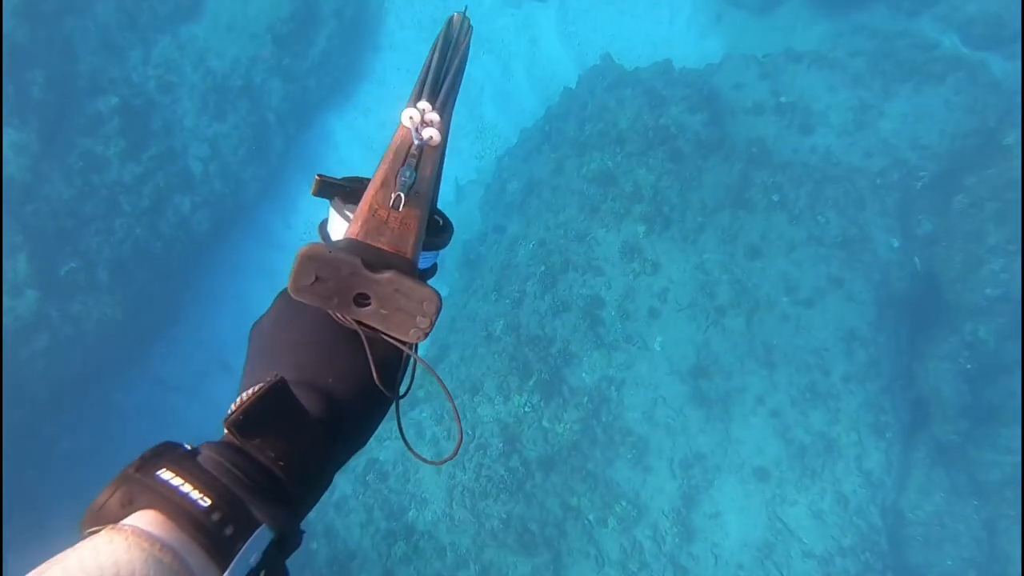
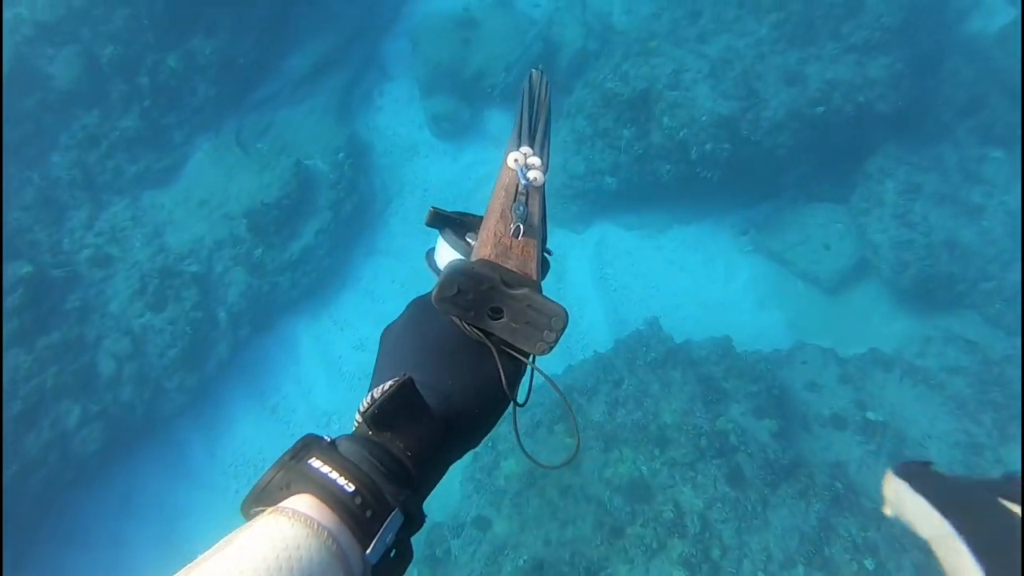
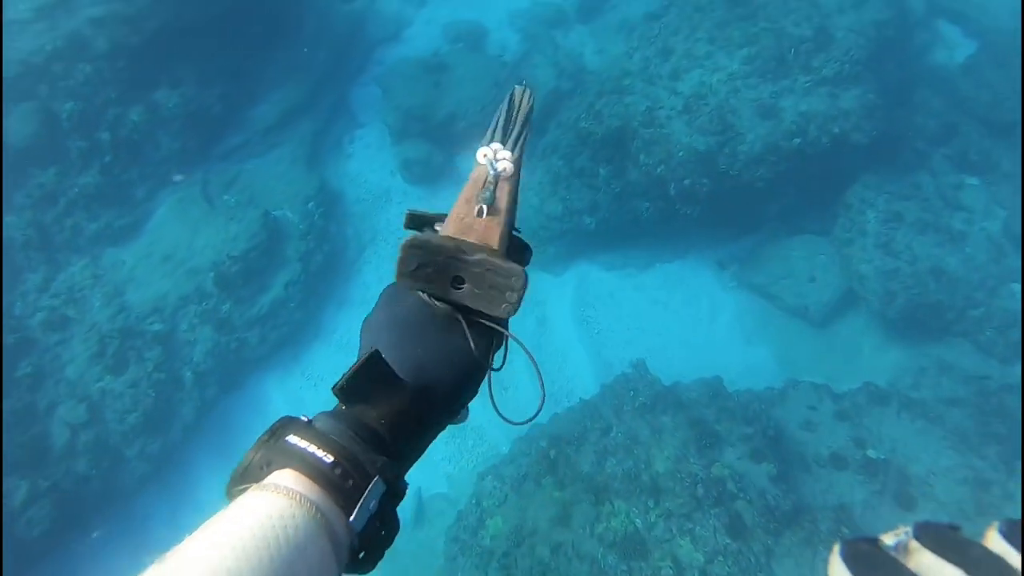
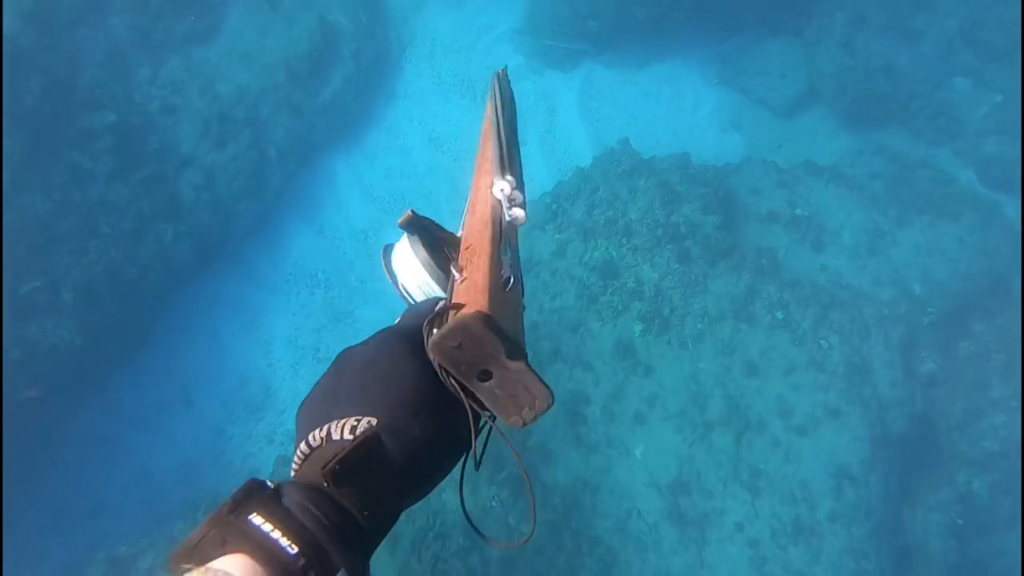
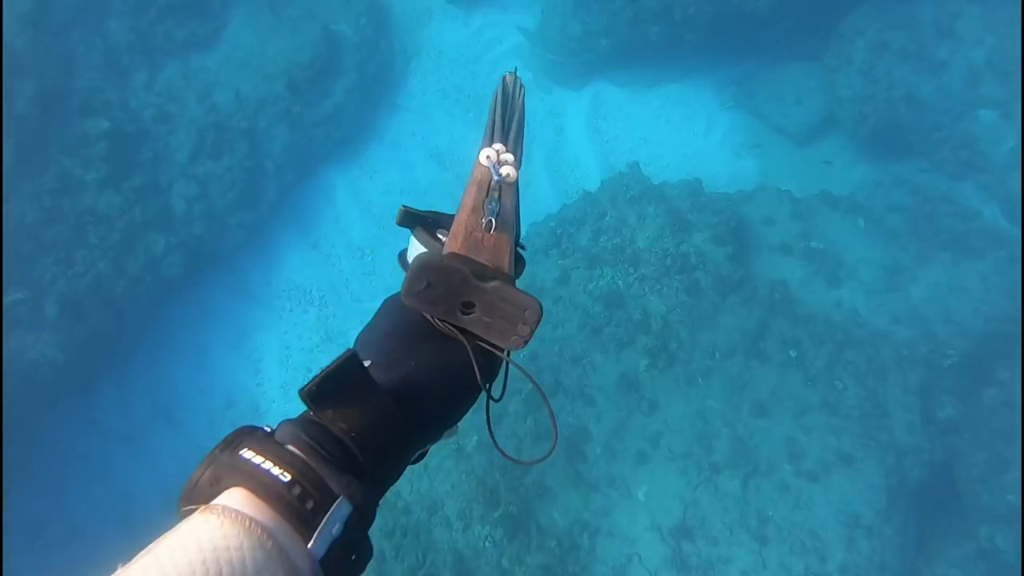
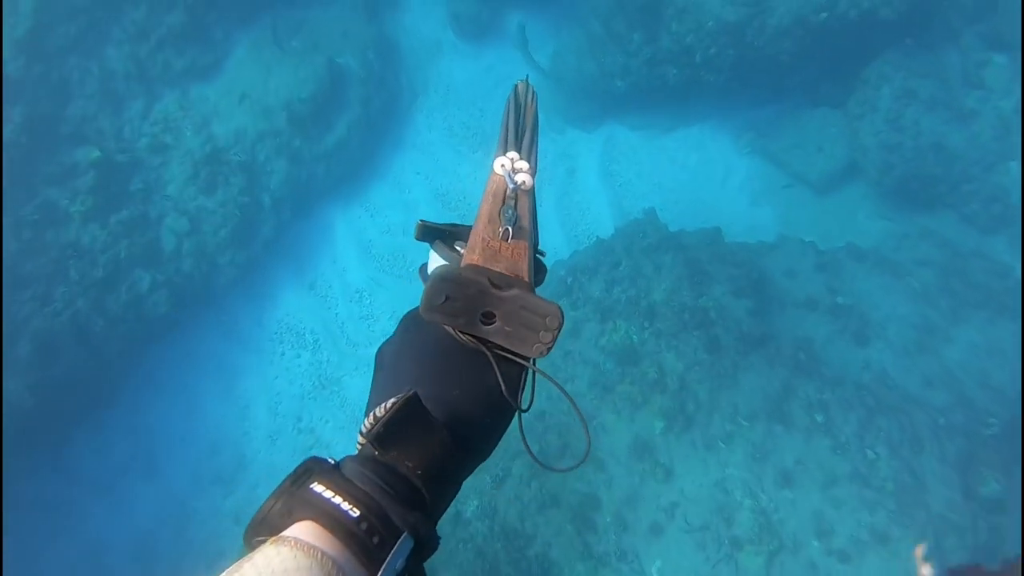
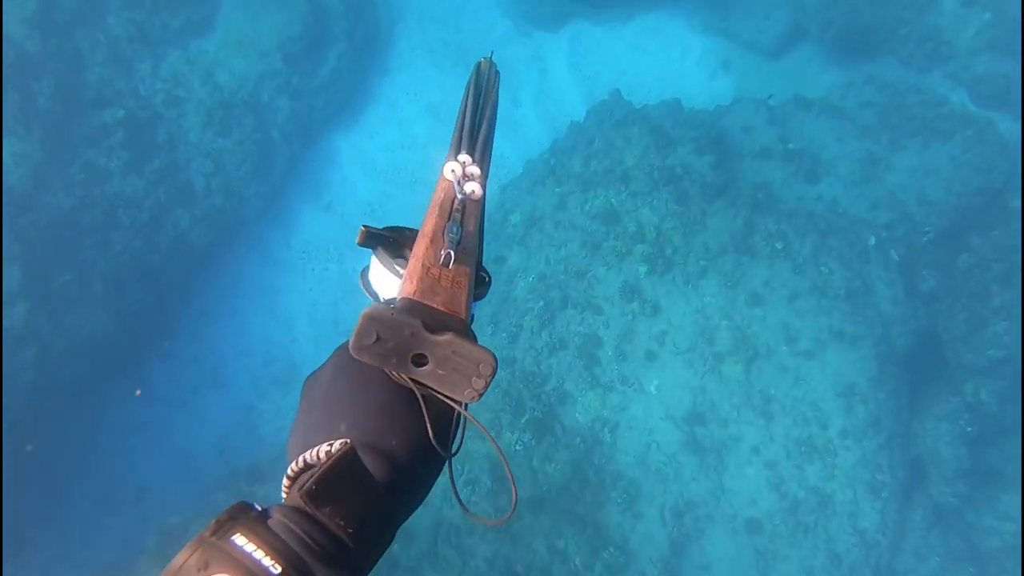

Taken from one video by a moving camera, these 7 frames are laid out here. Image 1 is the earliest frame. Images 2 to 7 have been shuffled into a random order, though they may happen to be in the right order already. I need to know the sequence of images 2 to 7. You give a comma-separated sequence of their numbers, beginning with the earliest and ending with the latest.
7, 4, 5, 6, 2, 3
